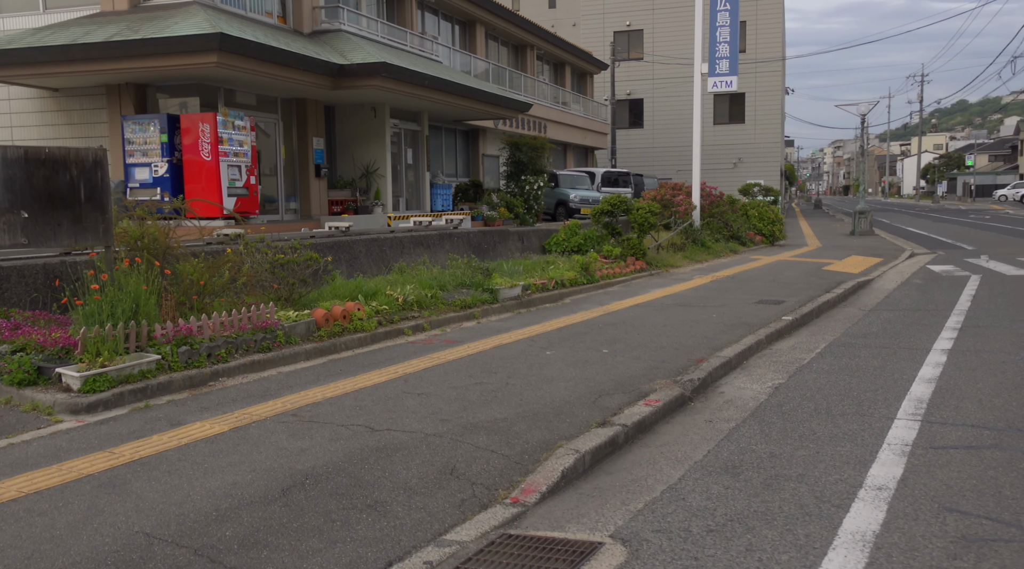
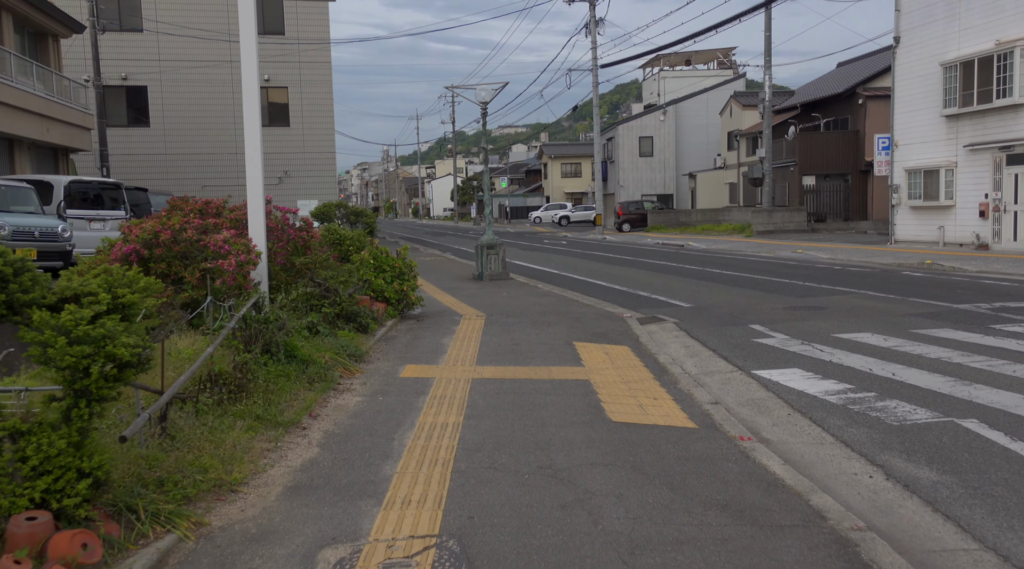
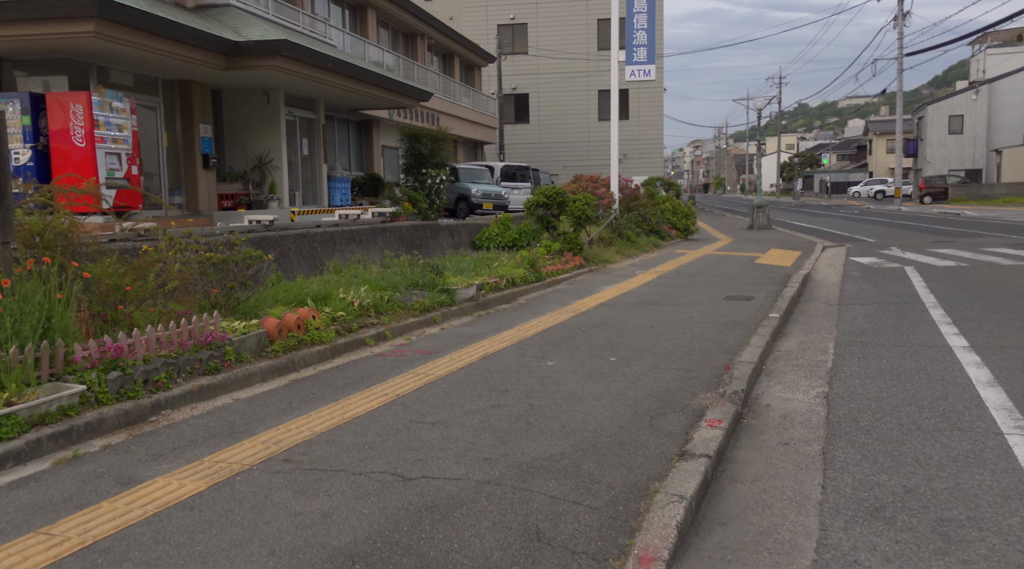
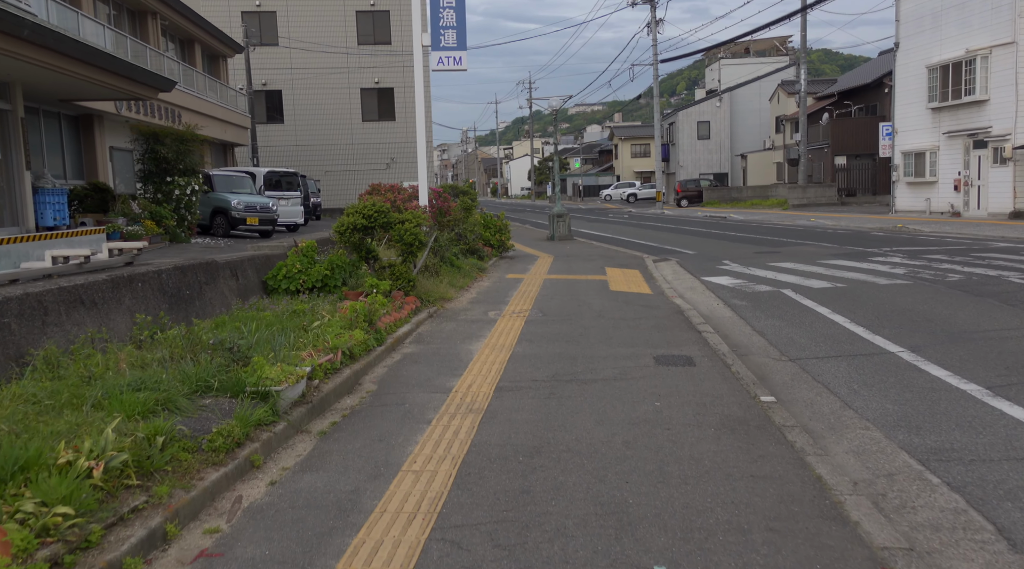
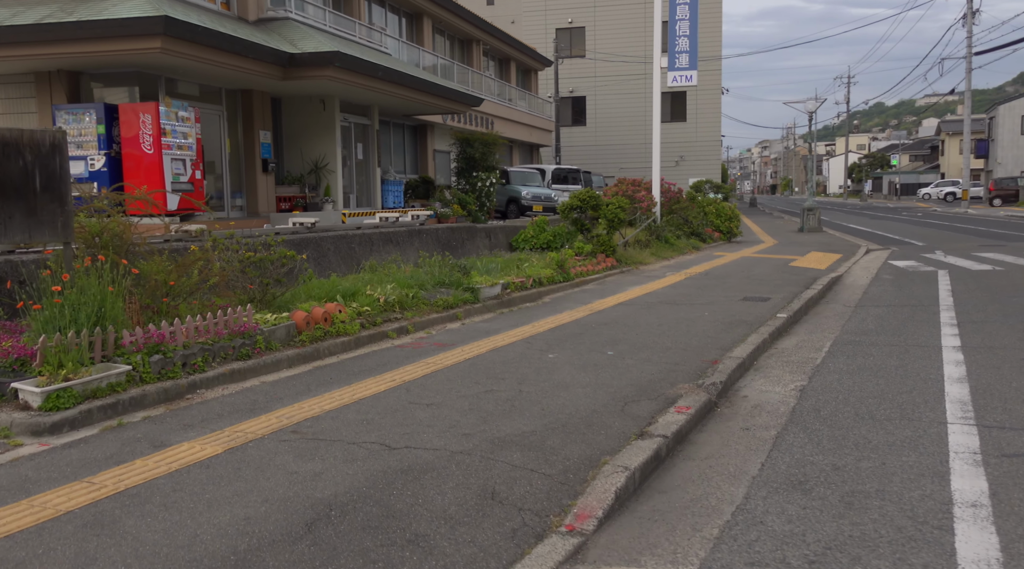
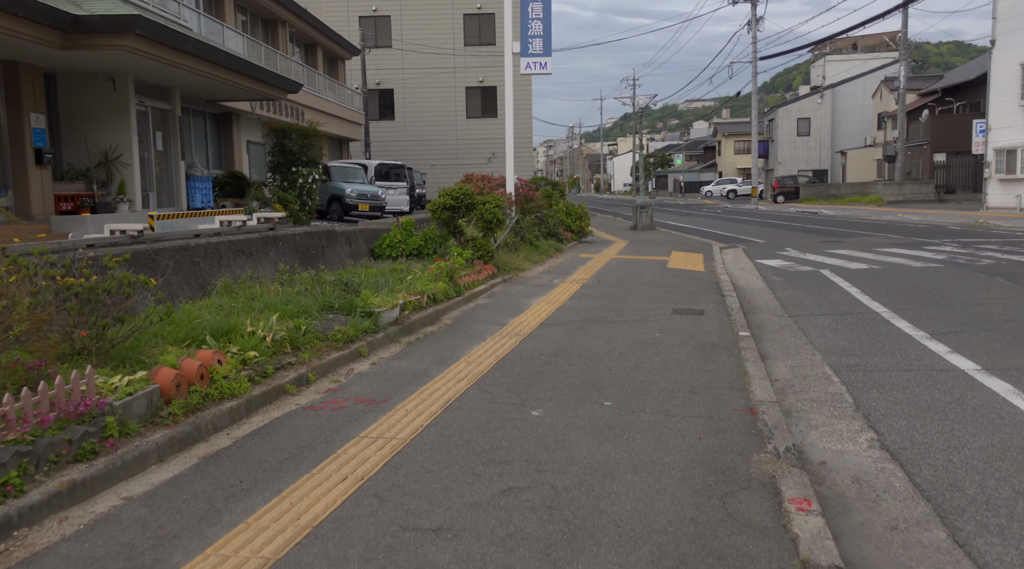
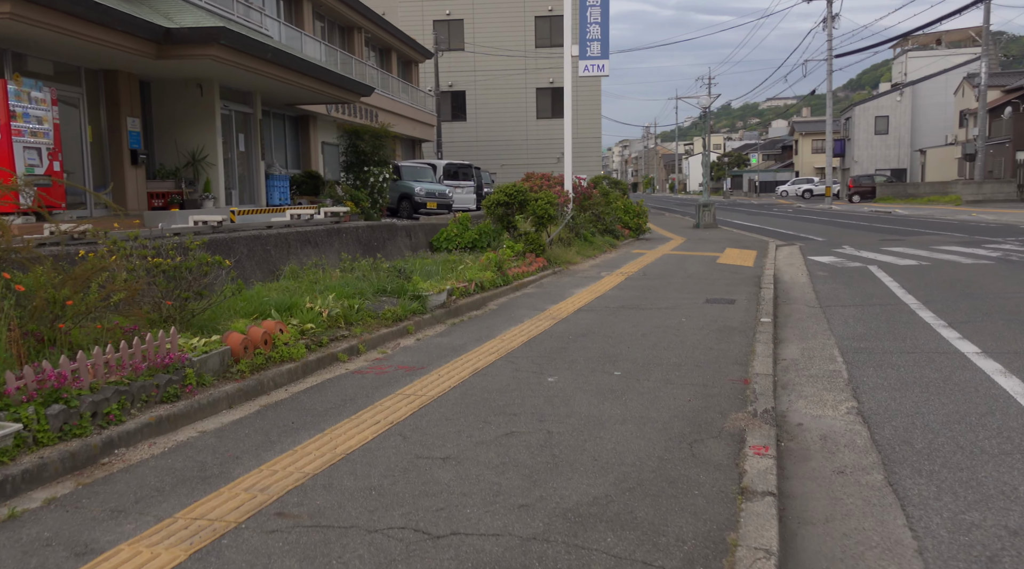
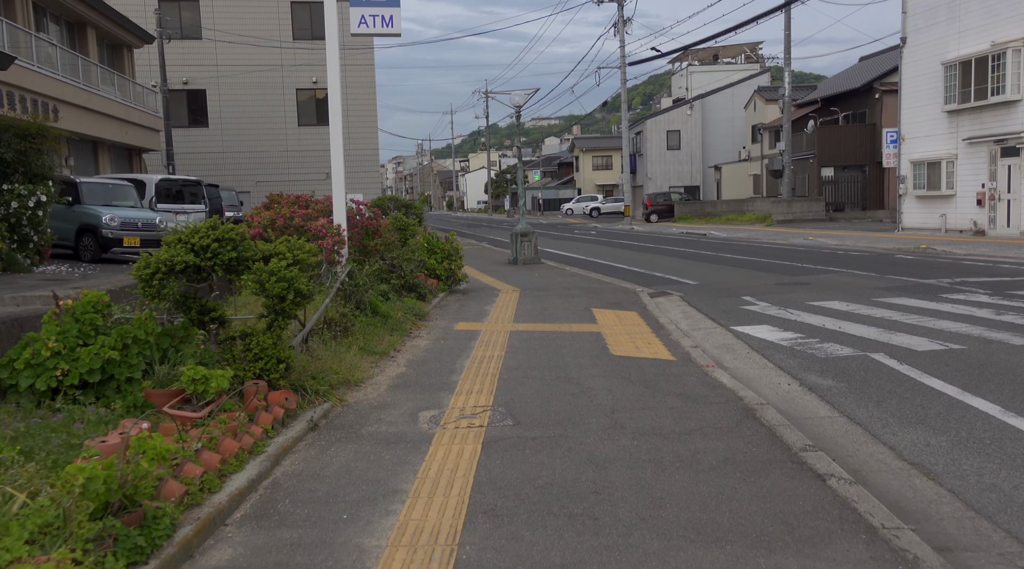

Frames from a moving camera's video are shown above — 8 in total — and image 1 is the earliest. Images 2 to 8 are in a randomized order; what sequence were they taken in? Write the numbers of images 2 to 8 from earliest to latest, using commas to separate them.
5, 3, 7, 6, 4, 8, 2
